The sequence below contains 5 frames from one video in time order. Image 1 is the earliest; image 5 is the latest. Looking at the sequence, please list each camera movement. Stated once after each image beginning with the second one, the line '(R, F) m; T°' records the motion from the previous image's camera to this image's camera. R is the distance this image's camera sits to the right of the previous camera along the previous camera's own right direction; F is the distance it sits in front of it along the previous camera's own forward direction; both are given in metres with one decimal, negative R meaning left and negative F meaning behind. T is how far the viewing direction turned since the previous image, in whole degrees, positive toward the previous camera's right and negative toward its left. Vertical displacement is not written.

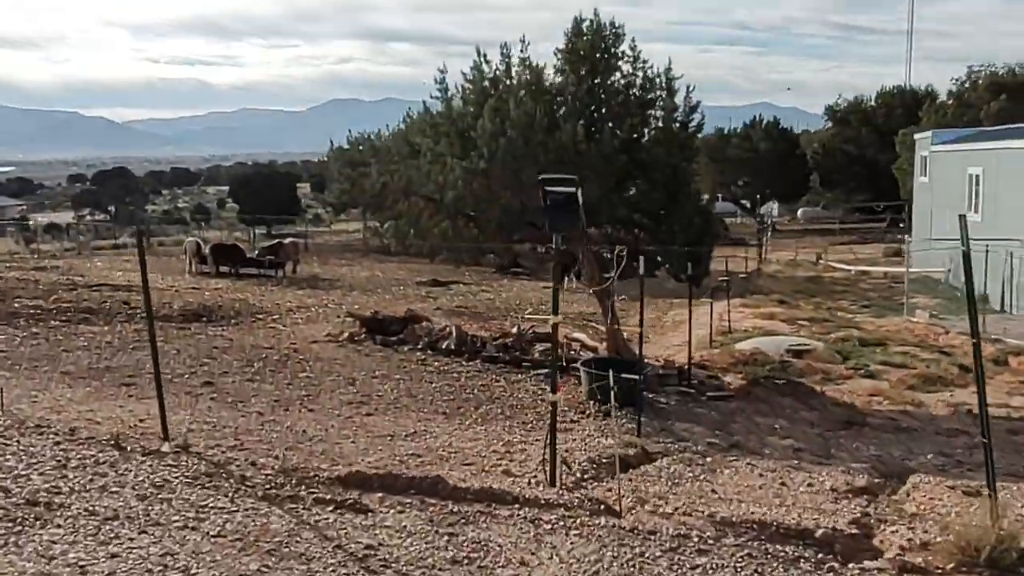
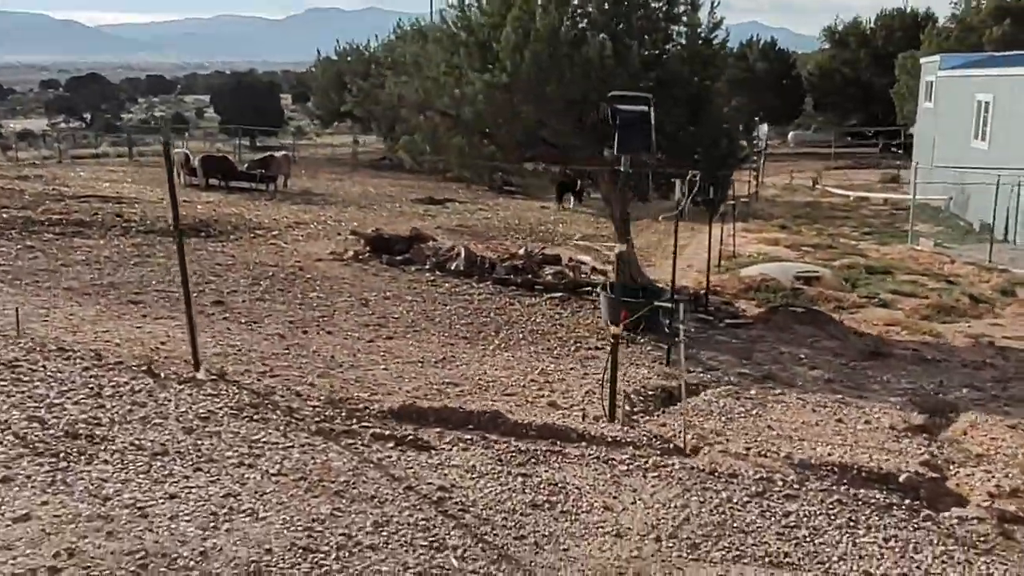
(-0.5, +0.4) m; +1°
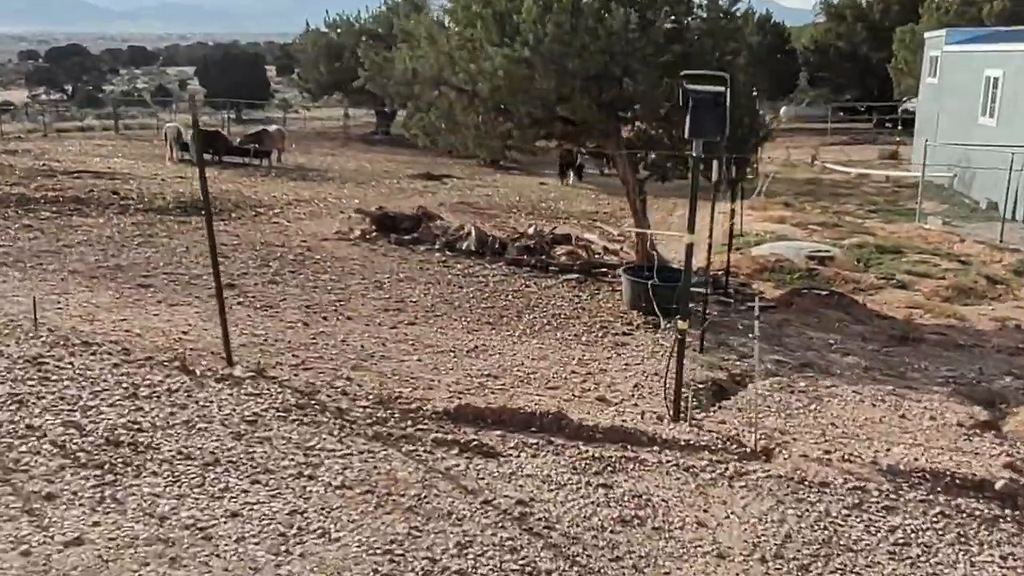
(-0.5, +0.4) m; +1°
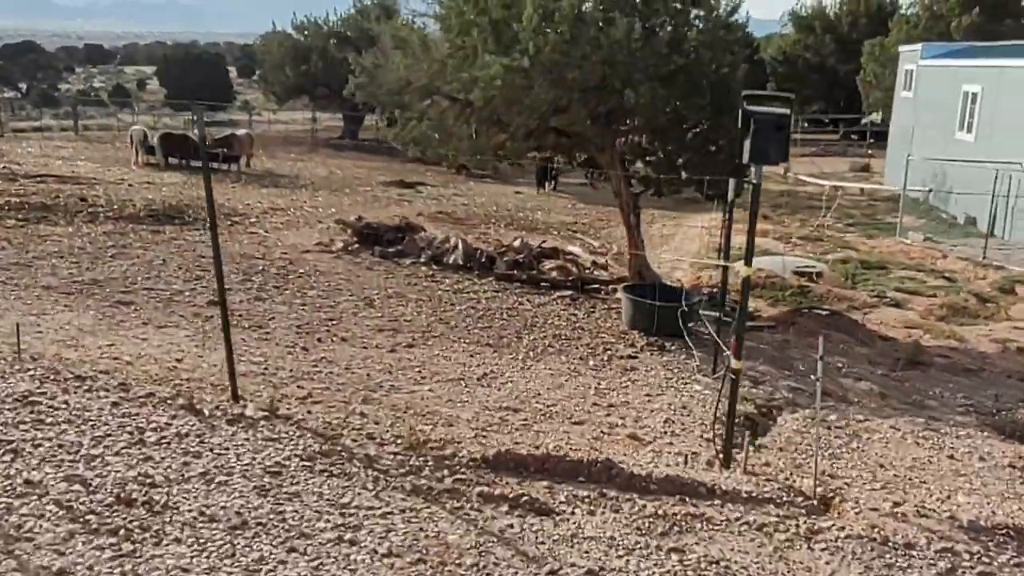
(-0.5, +0.5) m; +3°
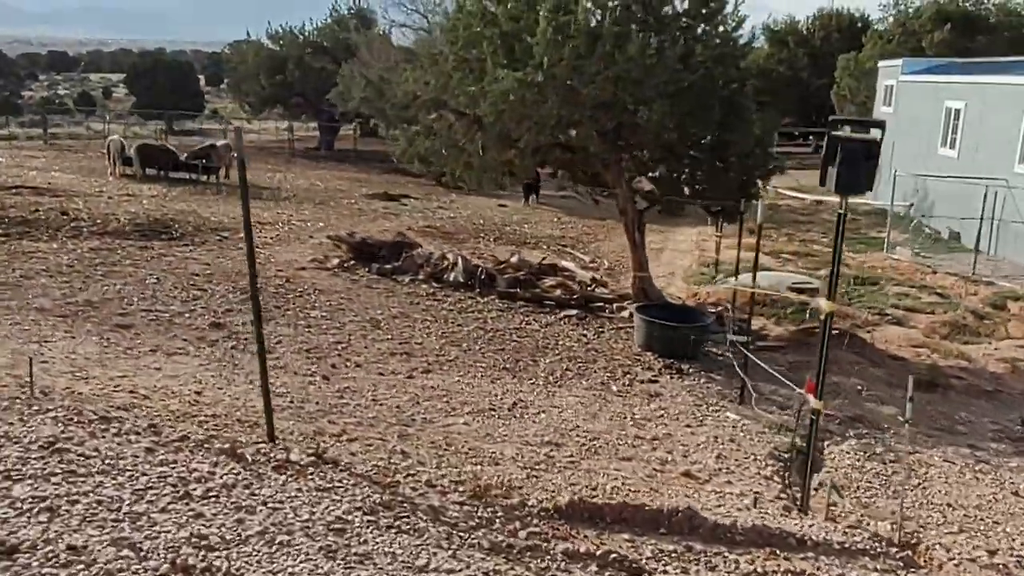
(-0.5, +0.4) m; +2°
